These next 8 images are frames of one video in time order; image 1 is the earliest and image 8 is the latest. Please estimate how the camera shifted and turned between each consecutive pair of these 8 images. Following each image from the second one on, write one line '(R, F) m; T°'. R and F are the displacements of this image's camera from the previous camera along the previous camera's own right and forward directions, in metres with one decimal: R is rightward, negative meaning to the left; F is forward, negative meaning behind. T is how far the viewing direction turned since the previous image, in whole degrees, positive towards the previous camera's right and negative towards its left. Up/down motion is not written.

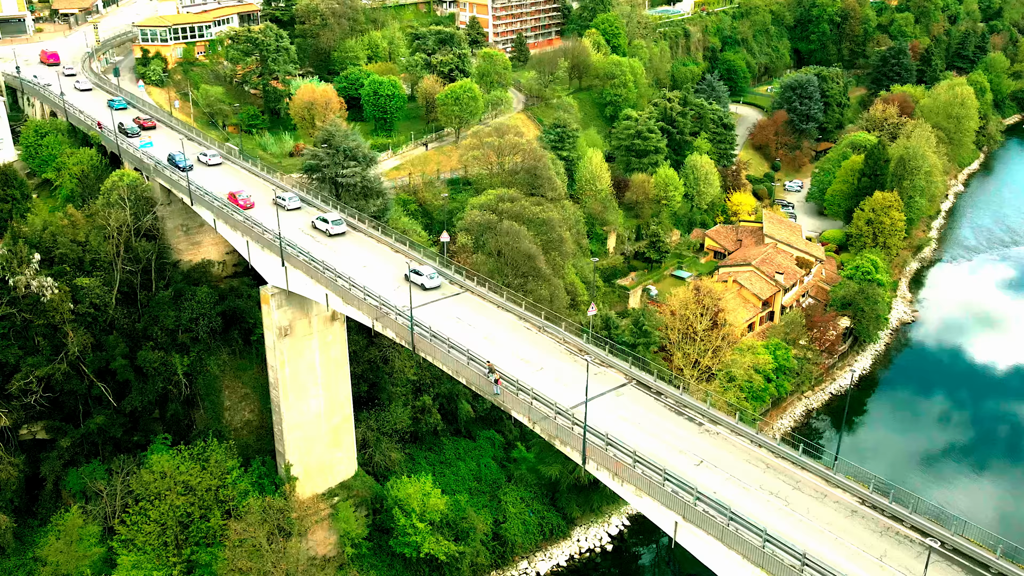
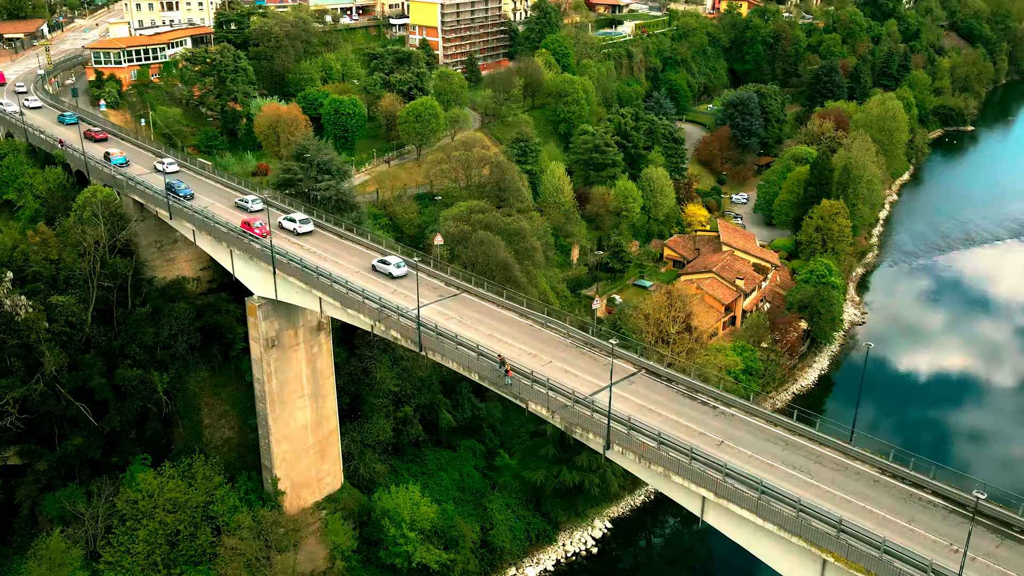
(-2.8, -0.5) m; +5°
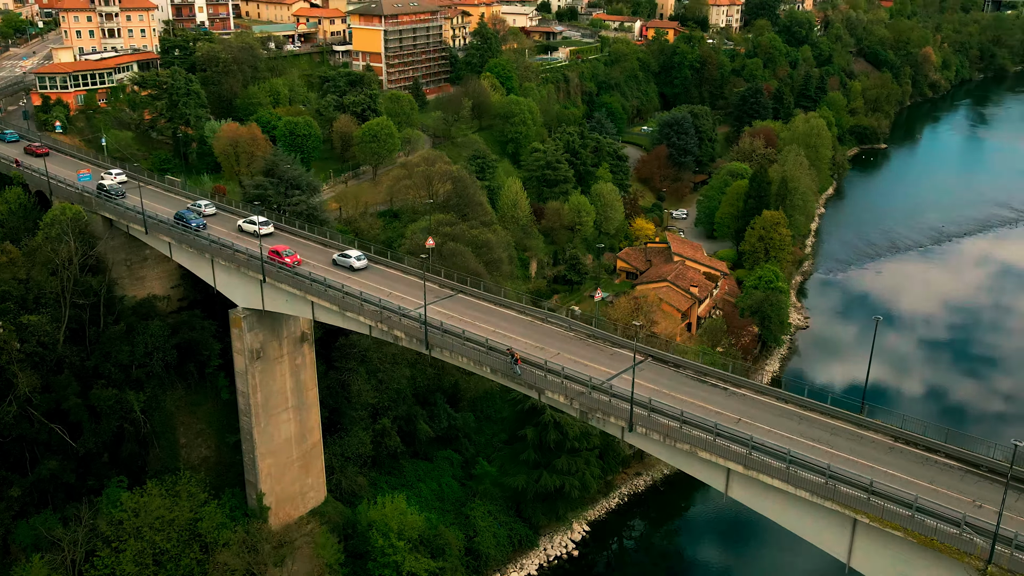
(-3.1, -0.6) m; +6°
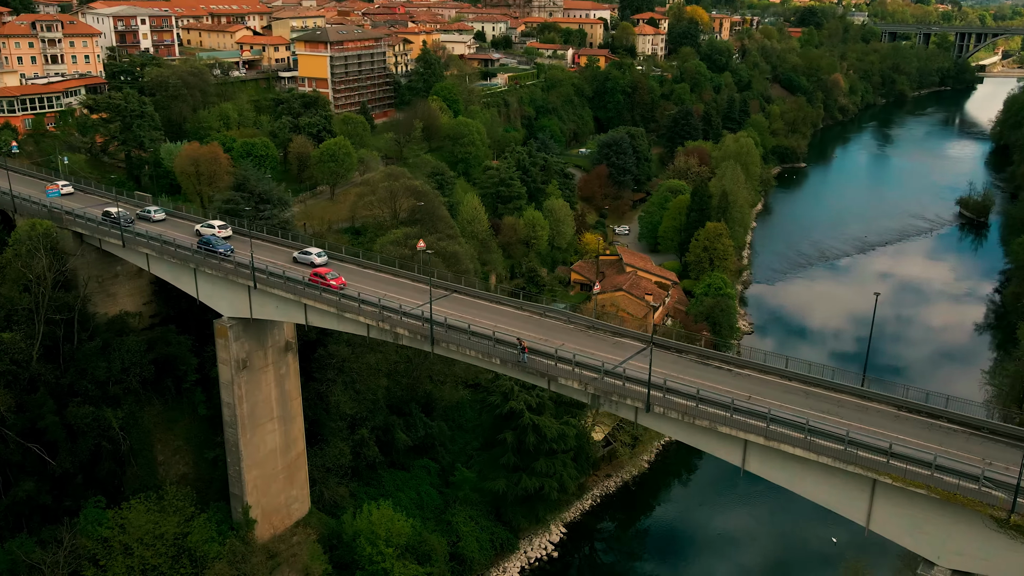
(-3.0, -0.8) m; +6°
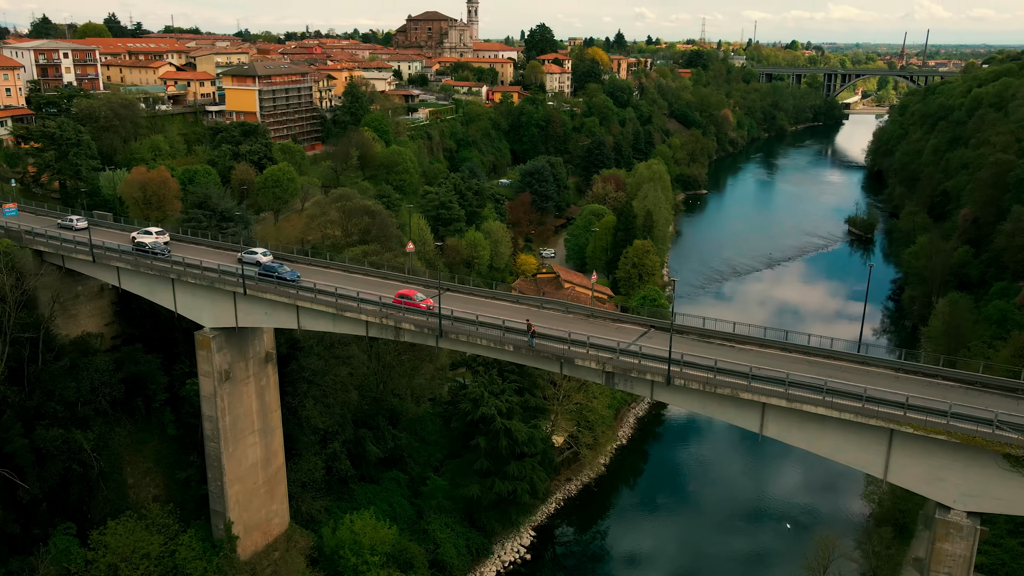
(-4.1, -0.9) m; +8°
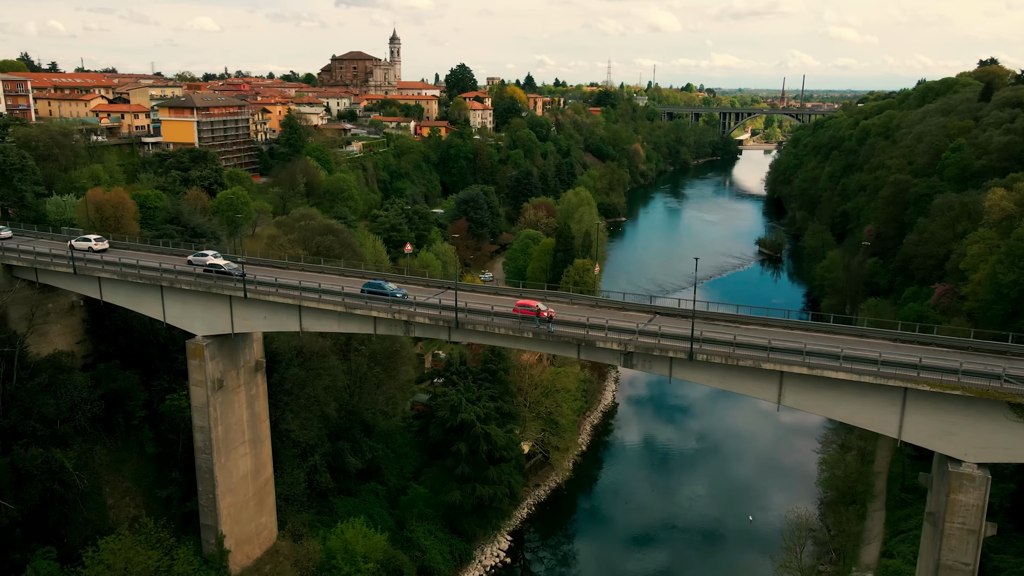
(-4.0, -0.8) m; +7°
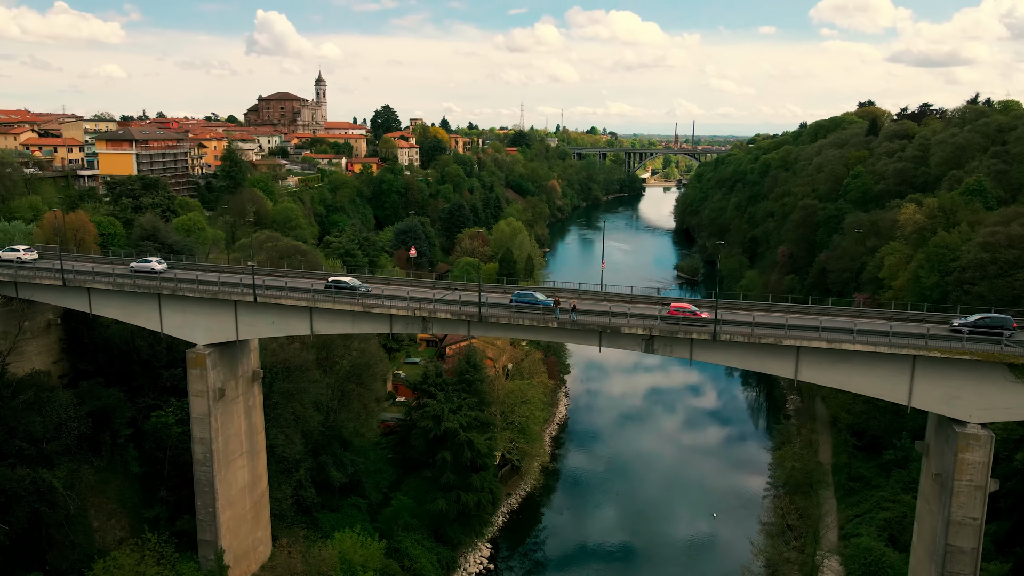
(-4.2, -0.8) m; +7°
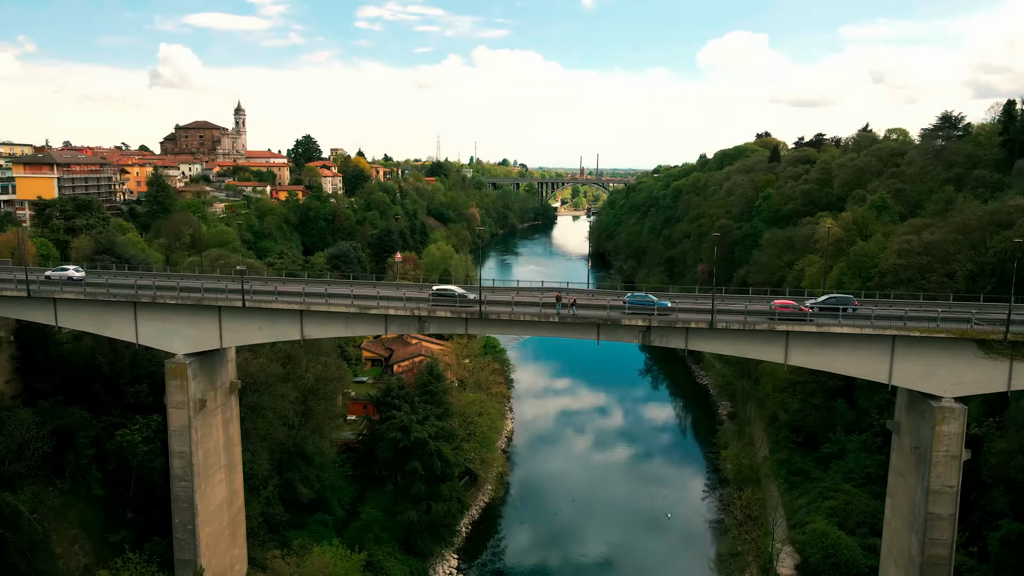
(-3.3, -0.1) m; +7°
